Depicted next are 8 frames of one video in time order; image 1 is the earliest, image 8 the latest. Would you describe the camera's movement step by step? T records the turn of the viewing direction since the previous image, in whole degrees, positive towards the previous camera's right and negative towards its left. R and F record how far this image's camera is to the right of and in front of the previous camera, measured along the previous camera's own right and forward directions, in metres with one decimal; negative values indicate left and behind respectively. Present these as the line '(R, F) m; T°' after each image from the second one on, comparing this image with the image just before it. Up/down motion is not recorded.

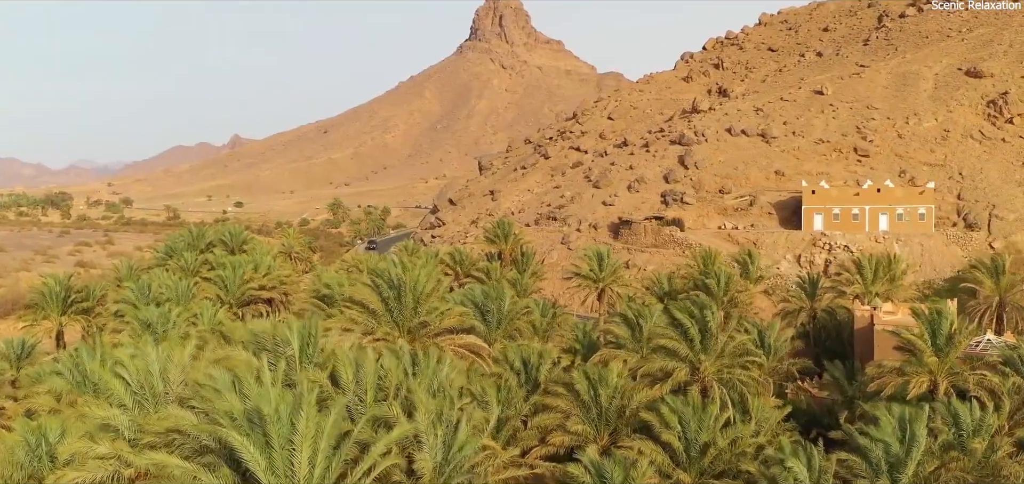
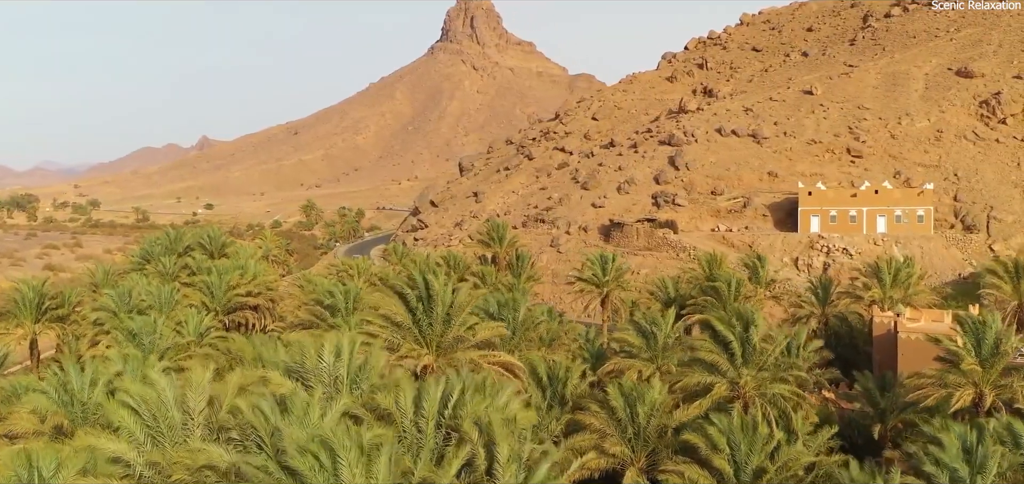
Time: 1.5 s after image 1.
(-0.7, +0.7) m; +2°
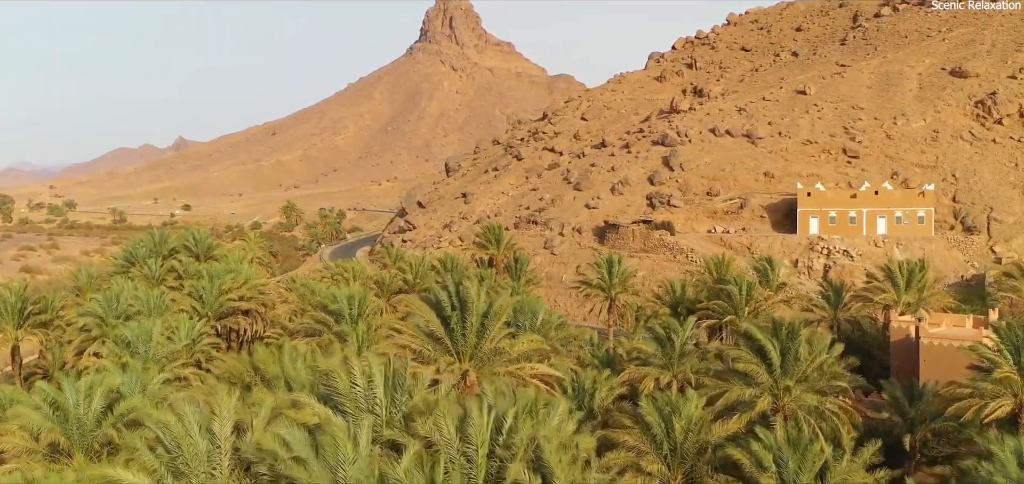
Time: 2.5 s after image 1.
(-0.5, +0.5) m; +1°
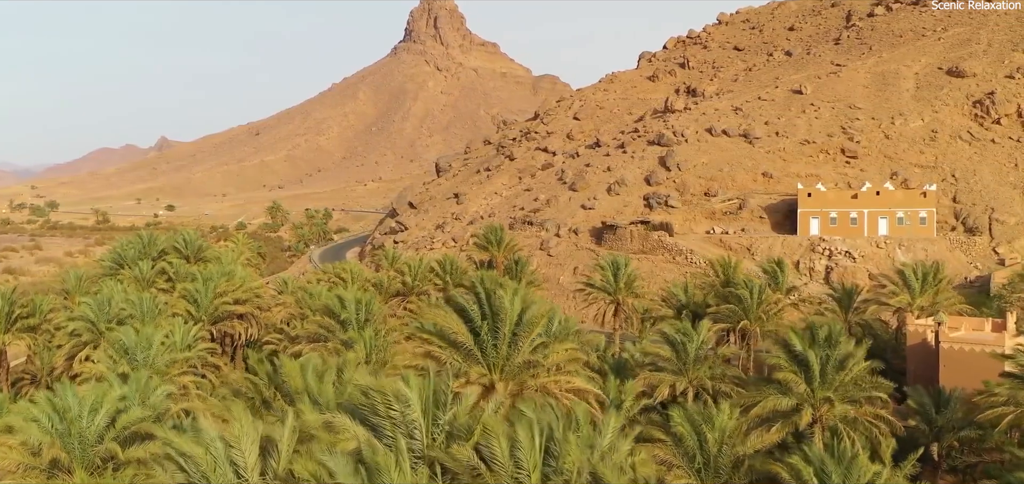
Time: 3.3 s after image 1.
(-0.4, +0.4) m; +1°
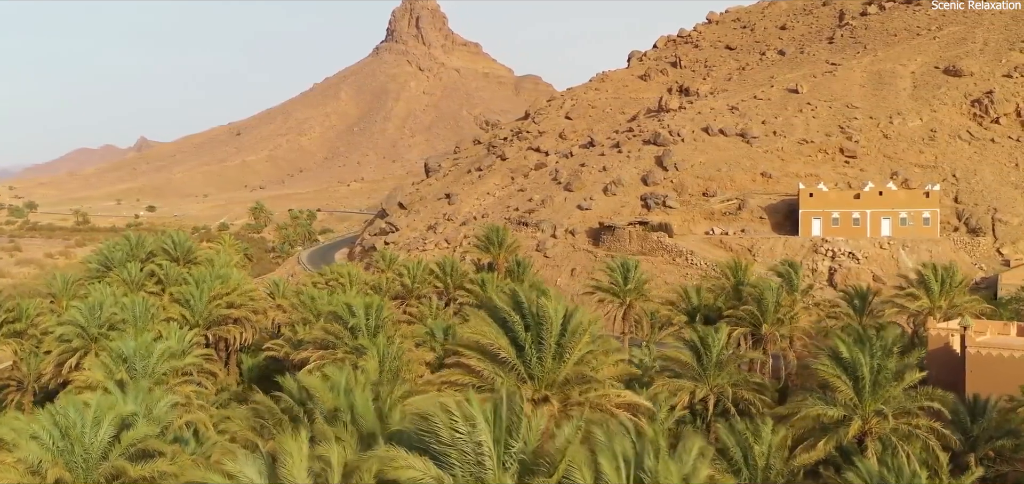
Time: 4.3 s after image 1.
(-0.5, +0.5) m; +1°
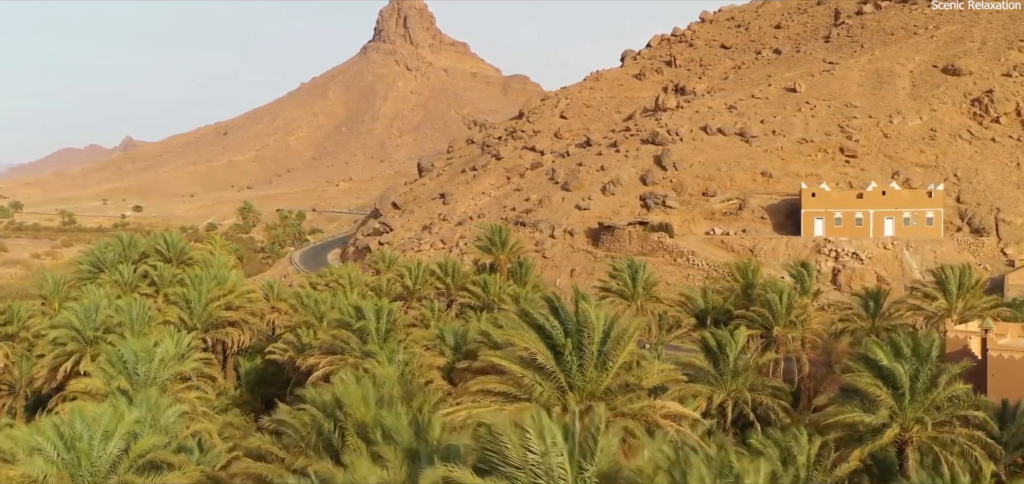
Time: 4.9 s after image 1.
(-0.4, +0.3) m; +1°
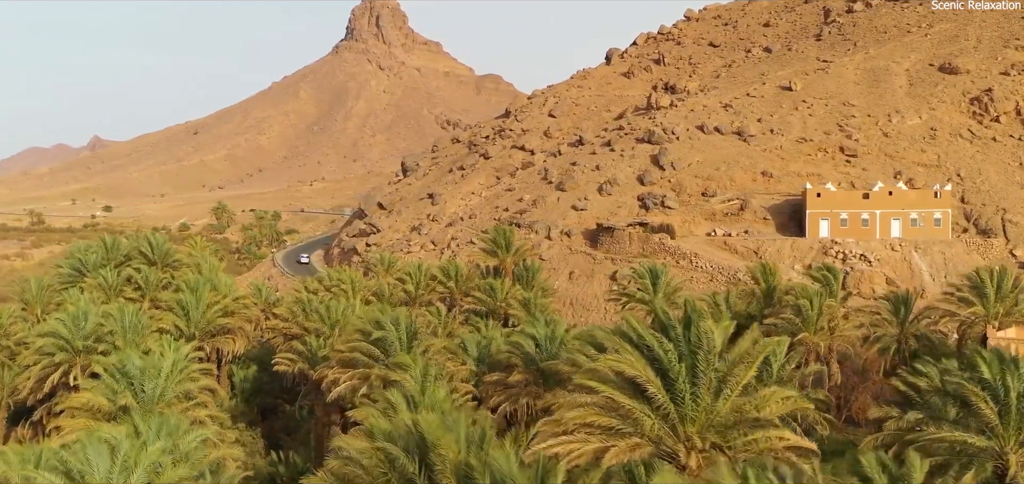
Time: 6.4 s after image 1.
(-0.9, +0.7) m; +2°
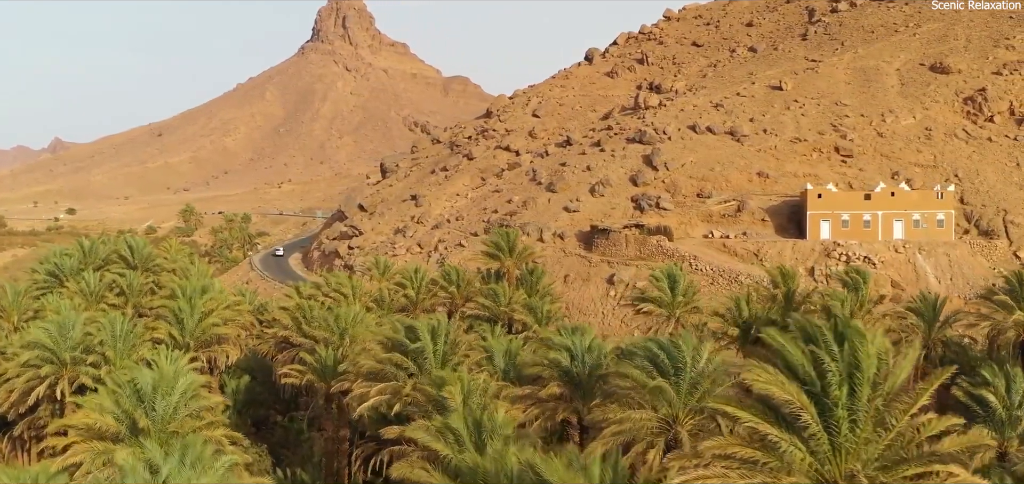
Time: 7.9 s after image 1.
(-0.9, +0.7) m; +2°
